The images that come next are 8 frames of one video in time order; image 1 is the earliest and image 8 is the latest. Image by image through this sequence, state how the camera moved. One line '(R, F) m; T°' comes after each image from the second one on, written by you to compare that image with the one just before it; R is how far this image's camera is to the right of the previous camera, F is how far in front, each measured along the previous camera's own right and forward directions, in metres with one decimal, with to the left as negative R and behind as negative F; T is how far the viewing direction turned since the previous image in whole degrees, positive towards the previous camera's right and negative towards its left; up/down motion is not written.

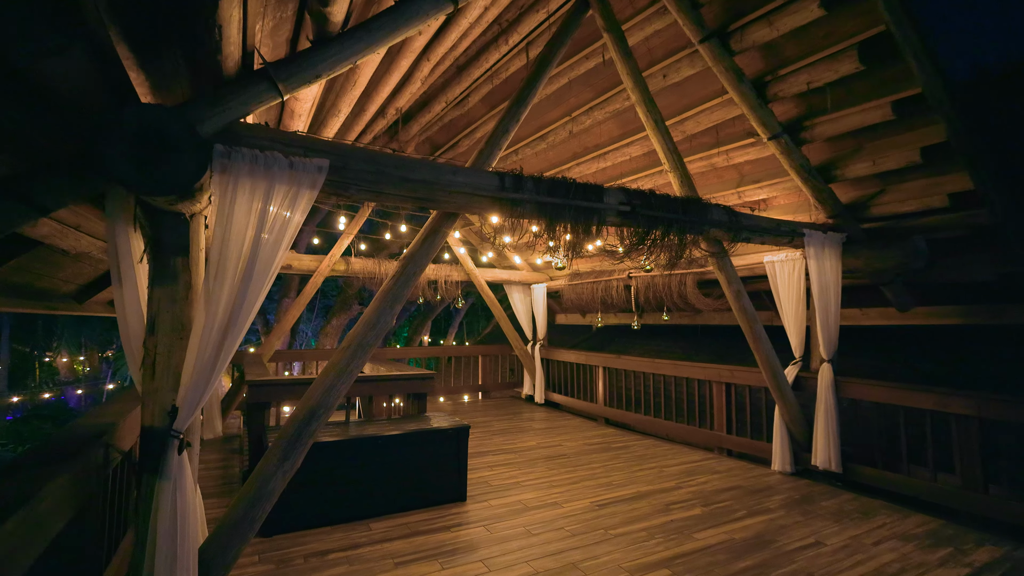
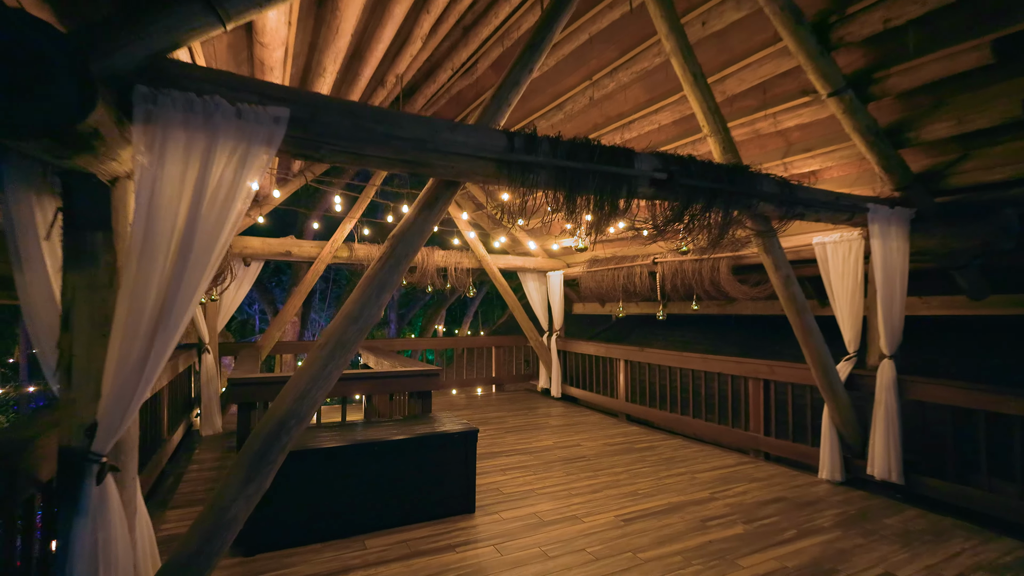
(0.0, +0.5) m; -2°
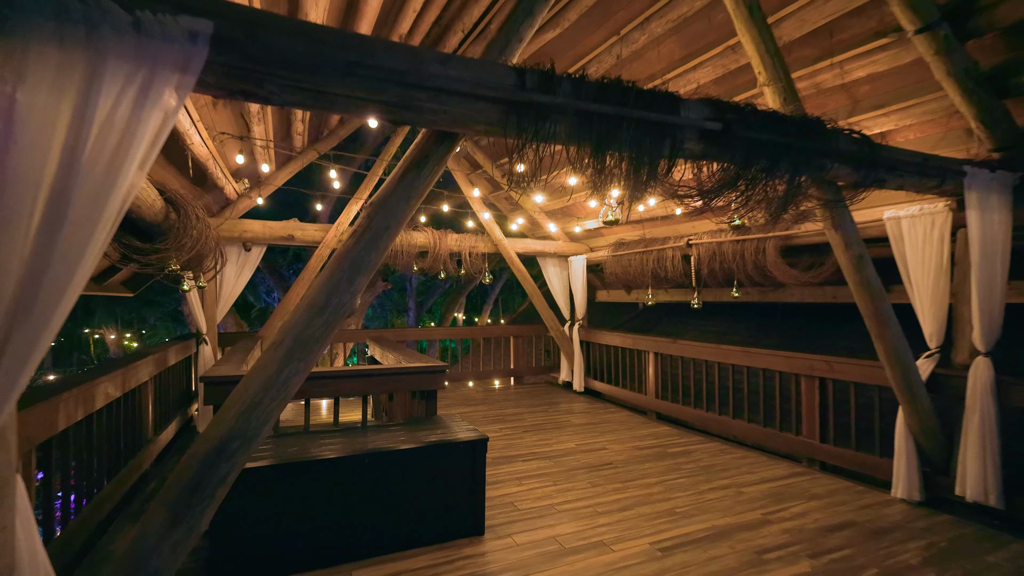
(0.0, +0.5) m; -3°
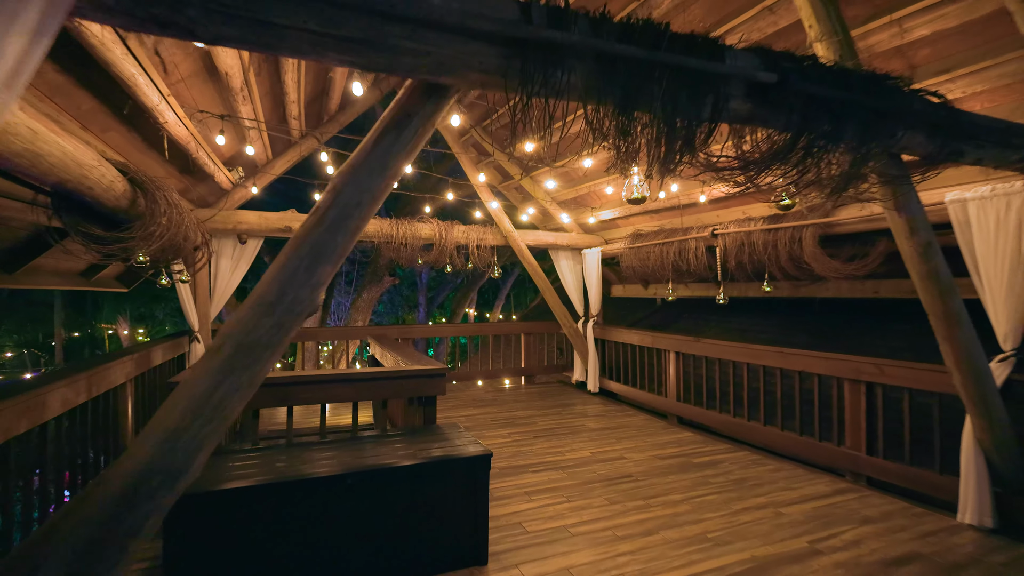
(0.0, +0.4) m; -1°
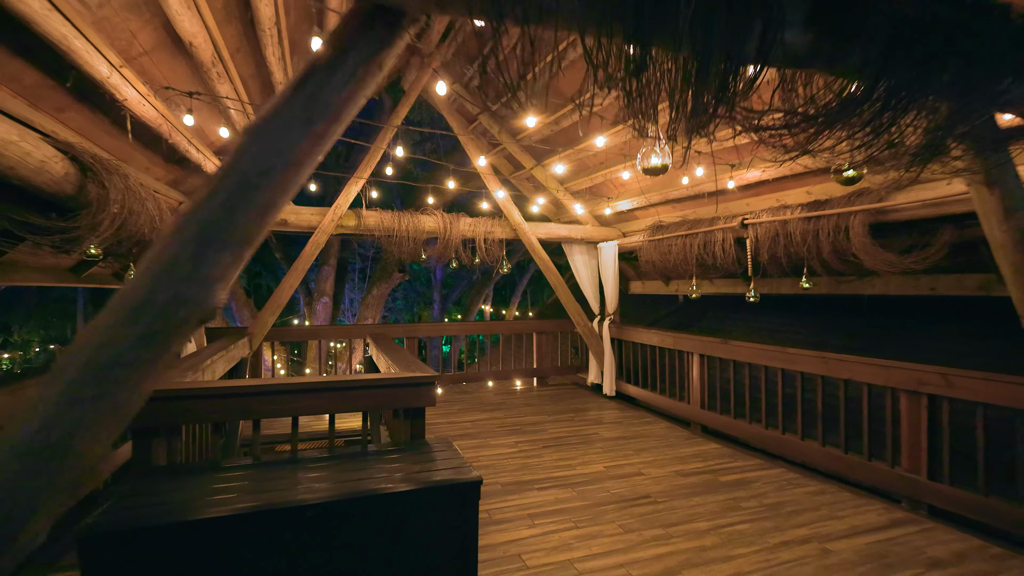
(+0.1, +0.4) m; -2°
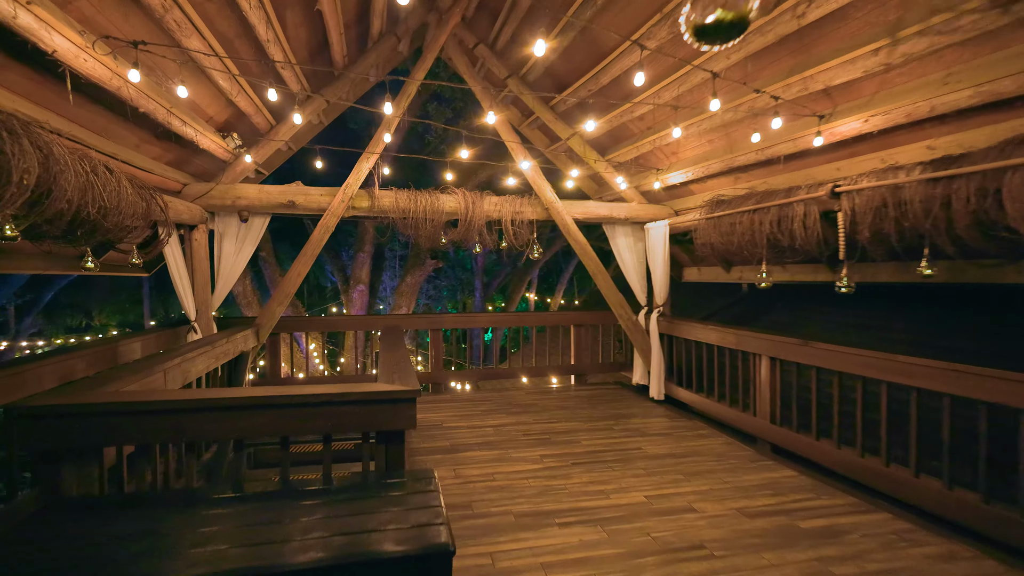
(+0.2, +0.7) m; -6°
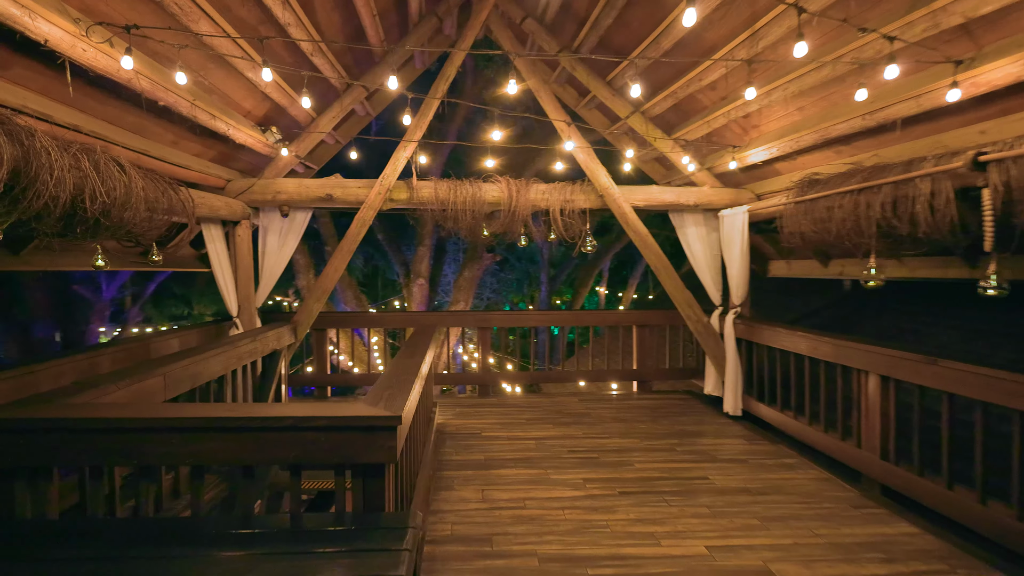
(+0.2, +0.5) m; -9°
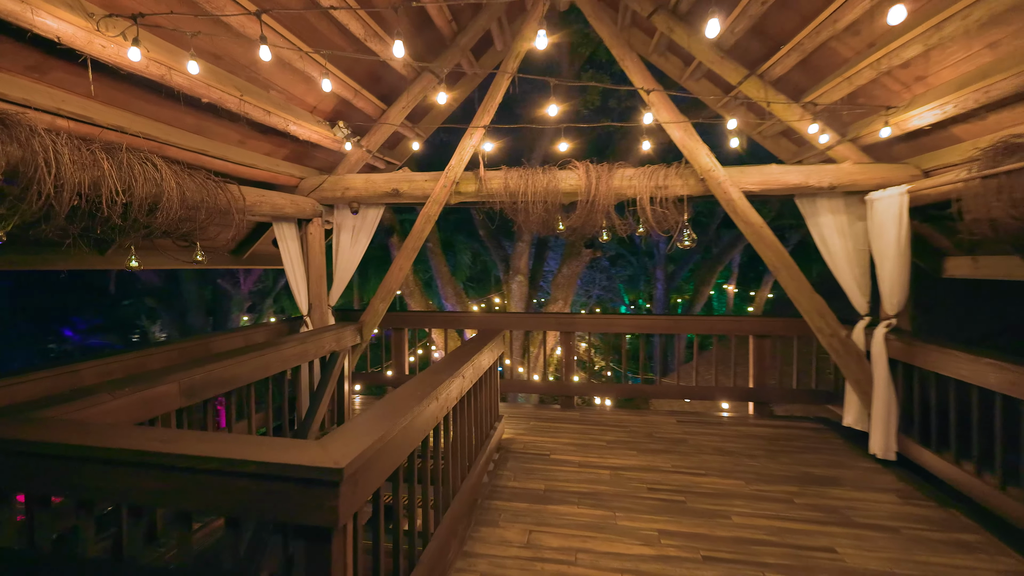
(+0.4, +0.6) m; -14°
